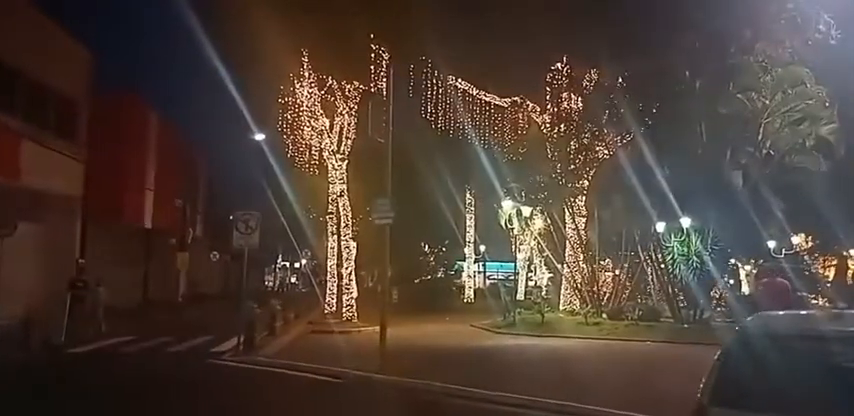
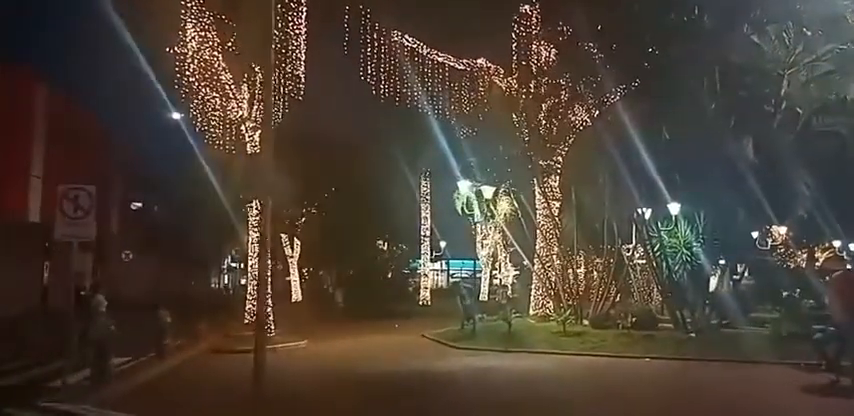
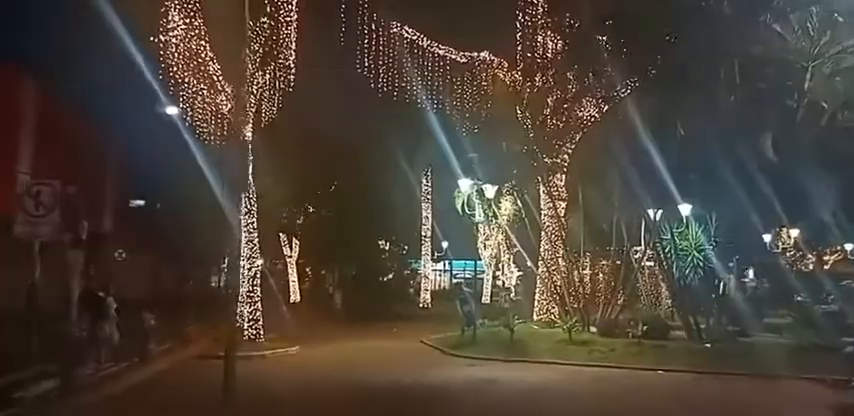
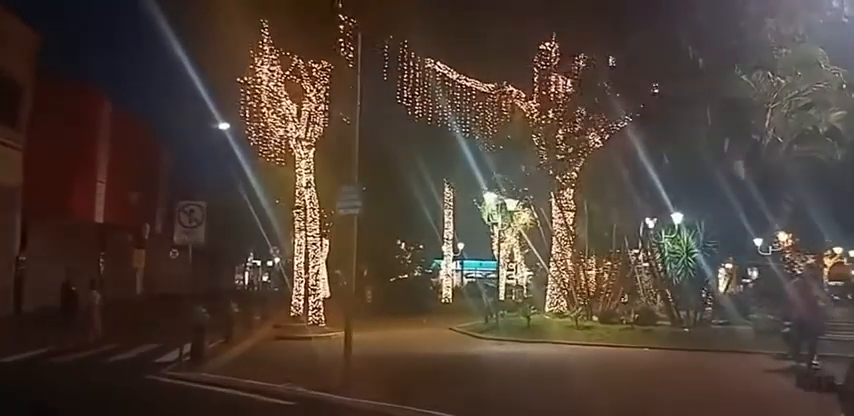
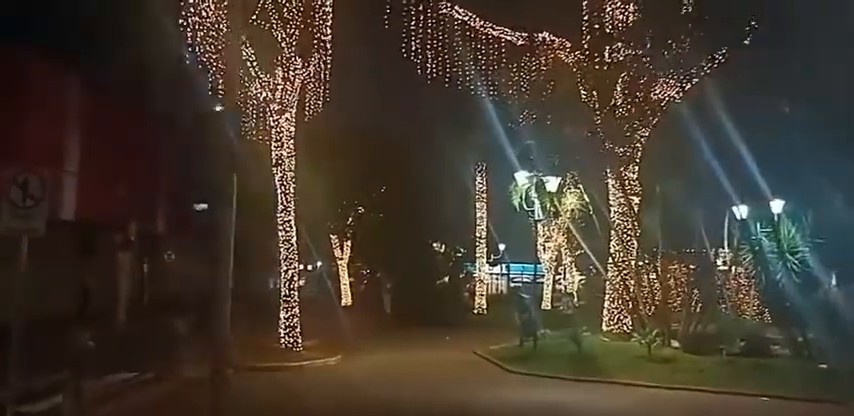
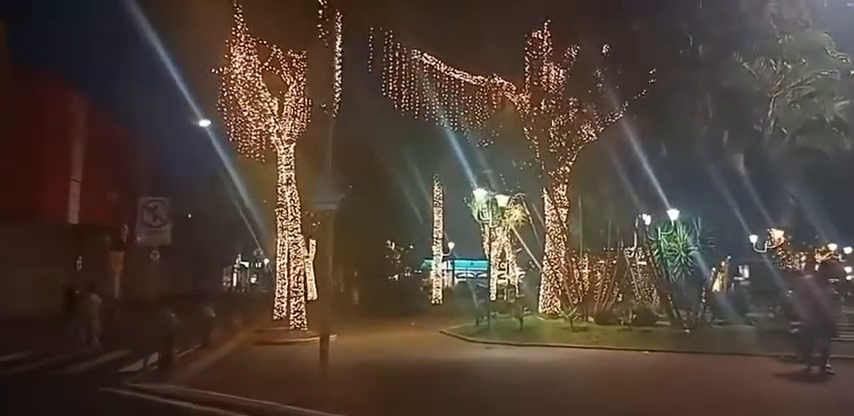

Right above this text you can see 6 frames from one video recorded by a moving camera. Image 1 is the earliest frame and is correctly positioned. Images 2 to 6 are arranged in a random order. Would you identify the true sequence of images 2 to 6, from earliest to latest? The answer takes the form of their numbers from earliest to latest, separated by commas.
4, 6, 2, 3, 5
